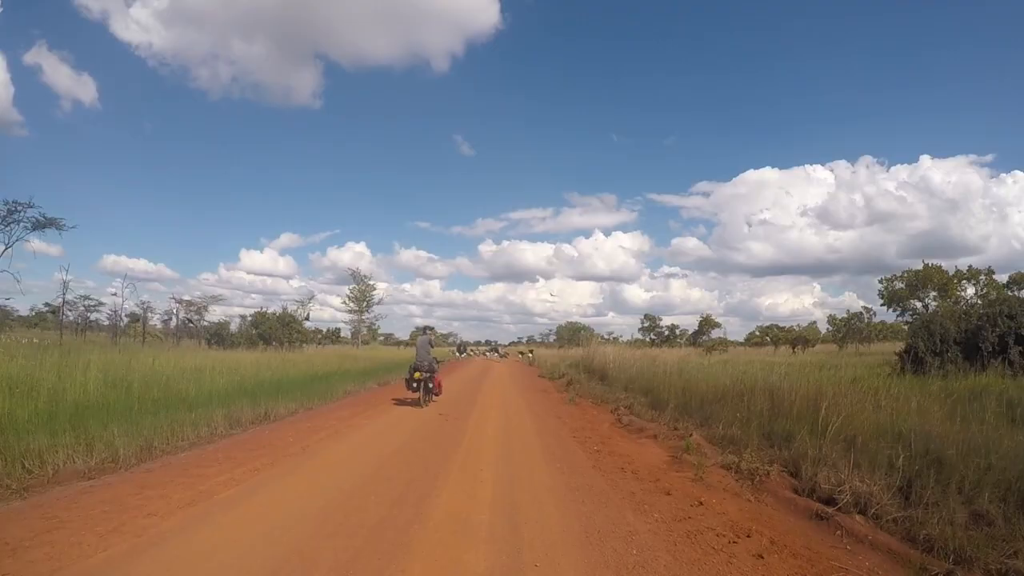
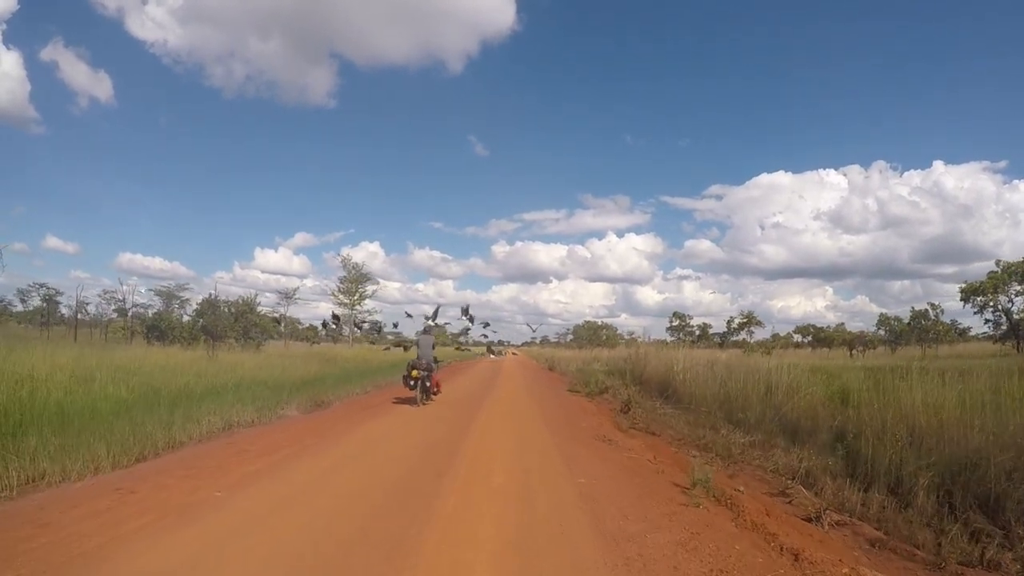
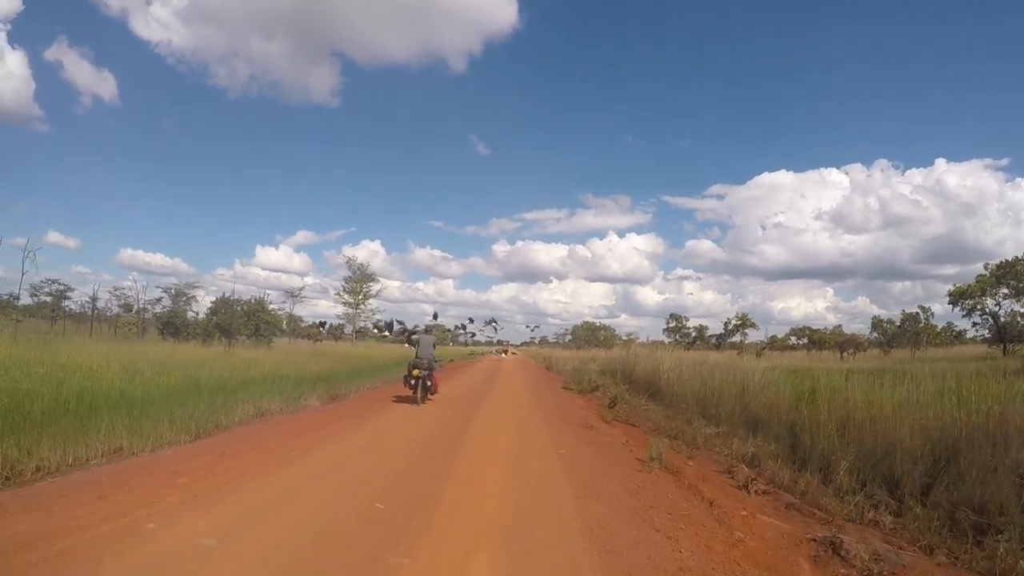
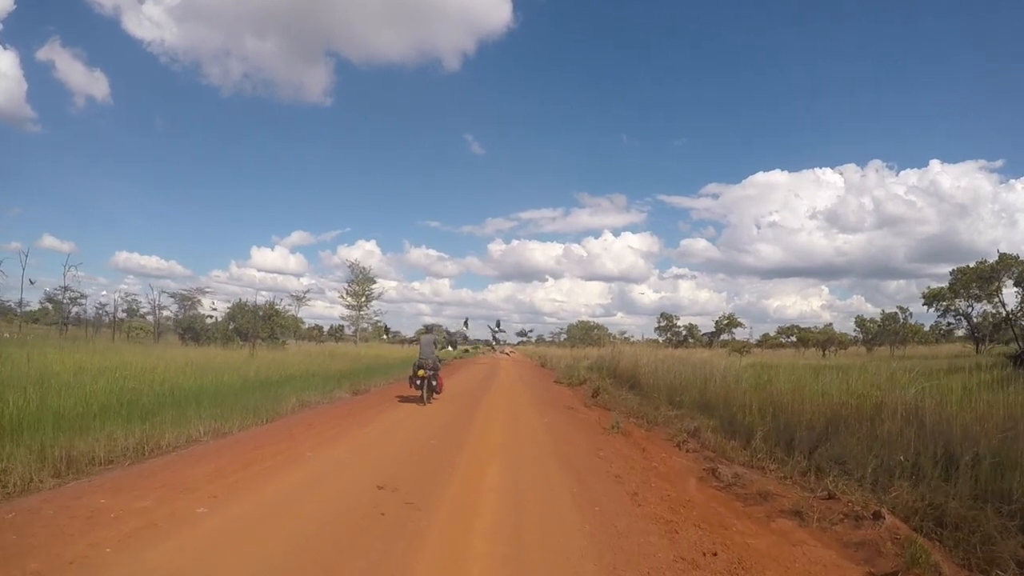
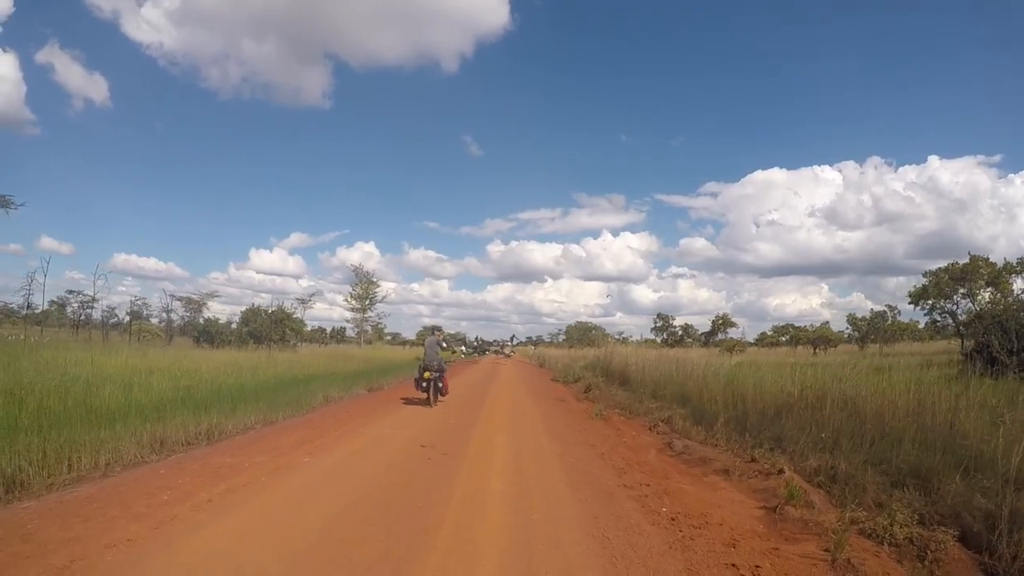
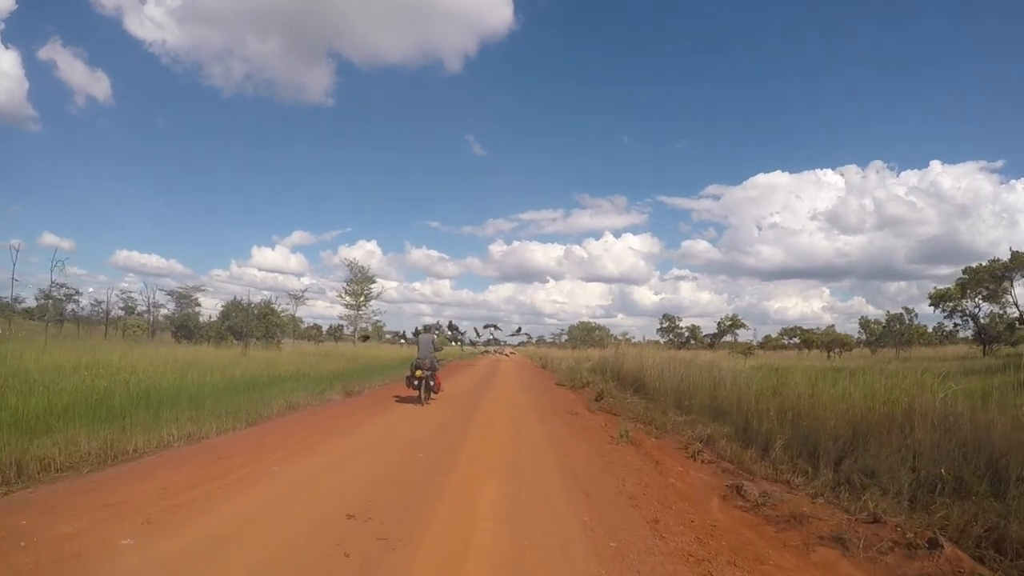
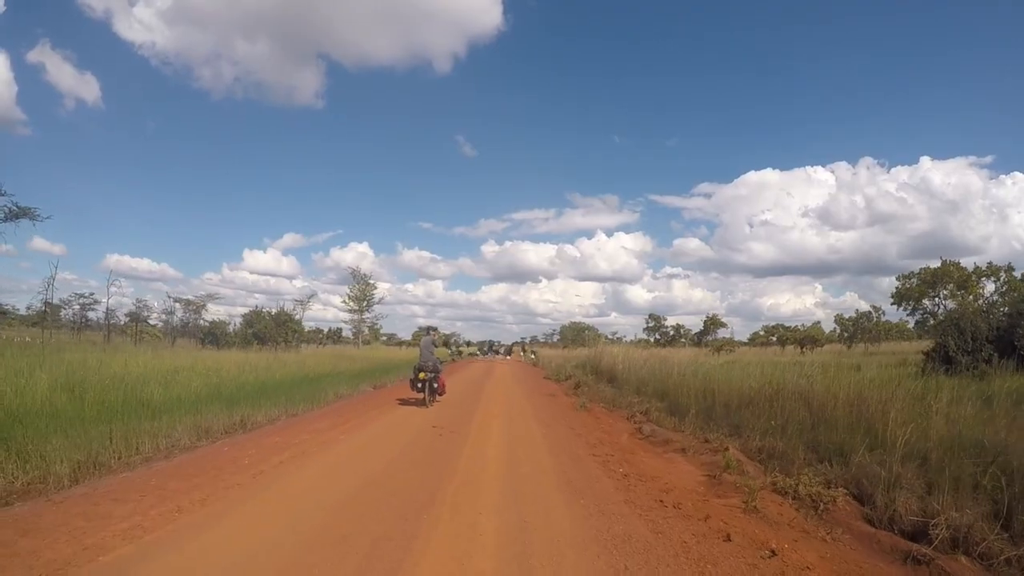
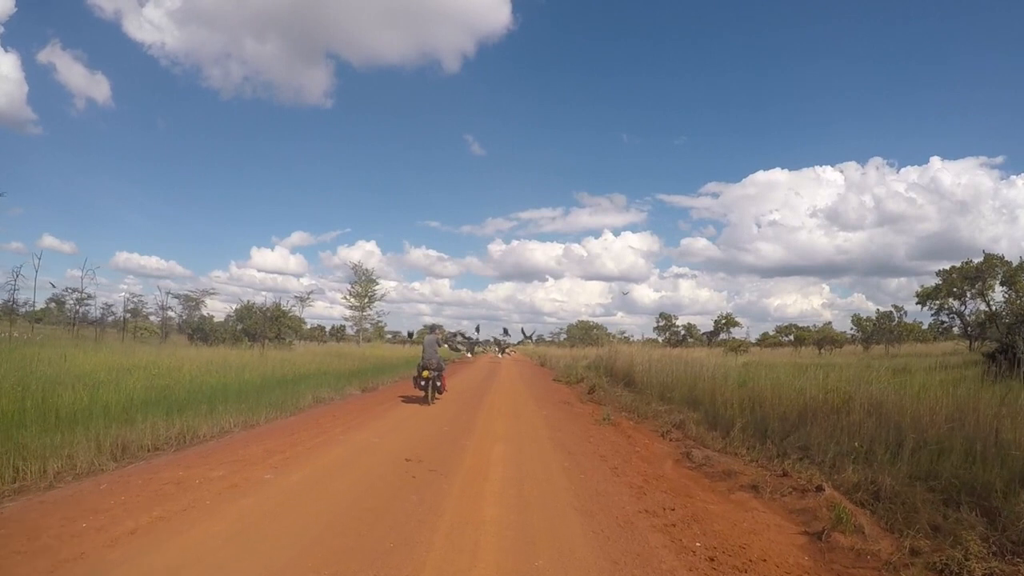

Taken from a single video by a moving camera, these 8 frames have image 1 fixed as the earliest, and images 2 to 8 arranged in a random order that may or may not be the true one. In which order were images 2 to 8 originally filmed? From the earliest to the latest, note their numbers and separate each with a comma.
7, 5, 8, 4, 6, 3, 2
